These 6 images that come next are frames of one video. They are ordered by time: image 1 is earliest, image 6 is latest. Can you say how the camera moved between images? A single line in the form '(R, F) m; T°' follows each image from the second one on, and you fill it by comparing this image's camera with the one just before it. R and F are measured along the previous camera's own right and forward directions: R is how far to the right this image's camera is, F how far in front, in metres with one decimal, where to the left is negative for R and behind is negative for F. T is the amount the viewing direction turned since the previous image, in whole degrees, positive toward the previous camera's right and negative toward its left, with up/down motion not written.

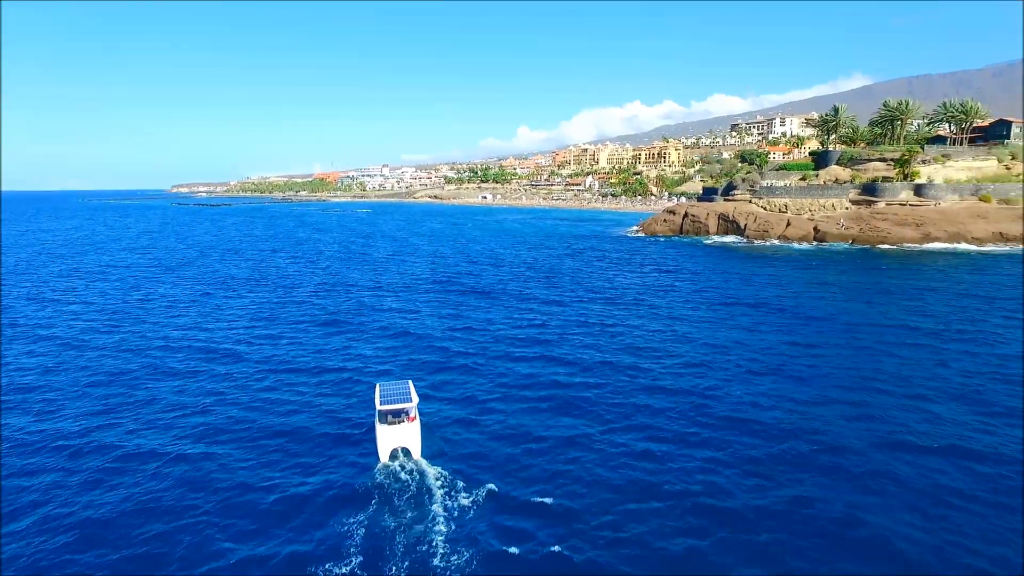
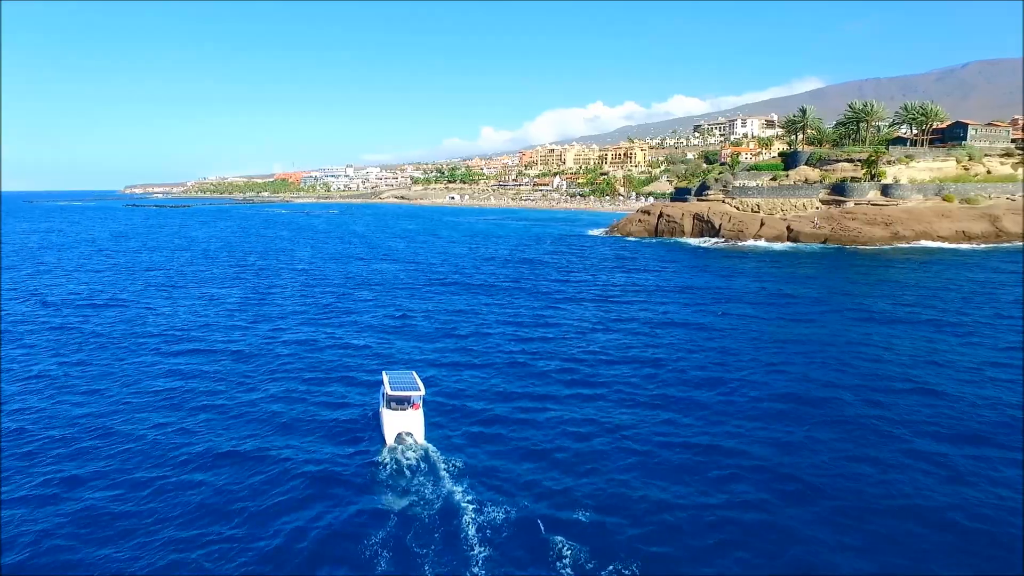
(-0.5, +0.7) m; +3°
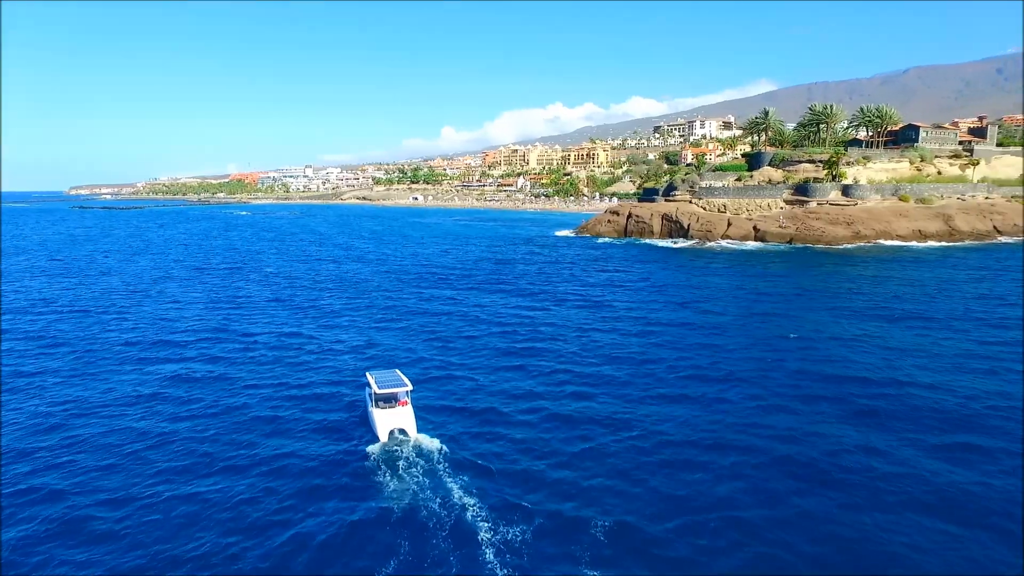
(-0.4, +0.5) m; +4°
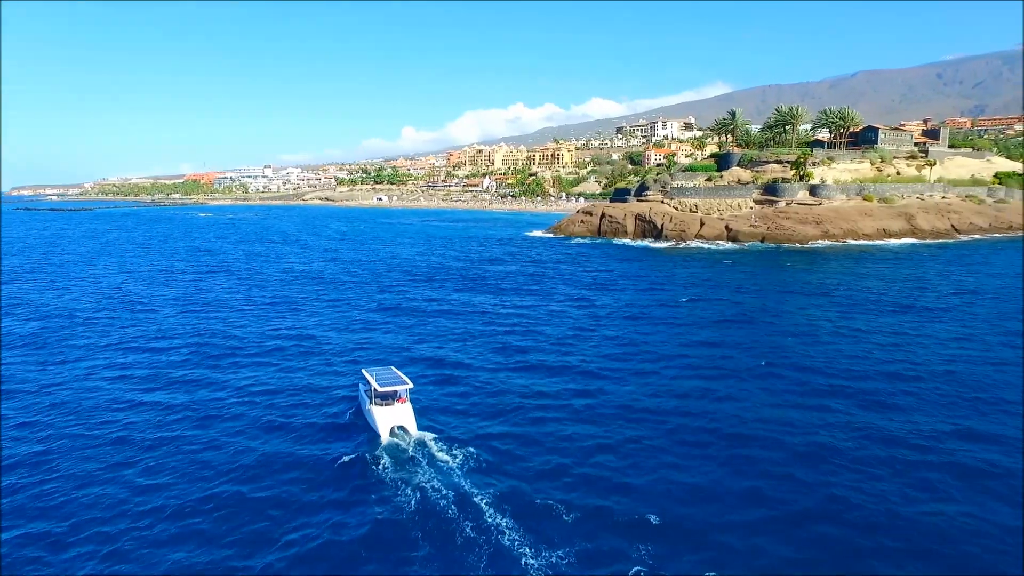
(-0.6, +0.6) m; +3°
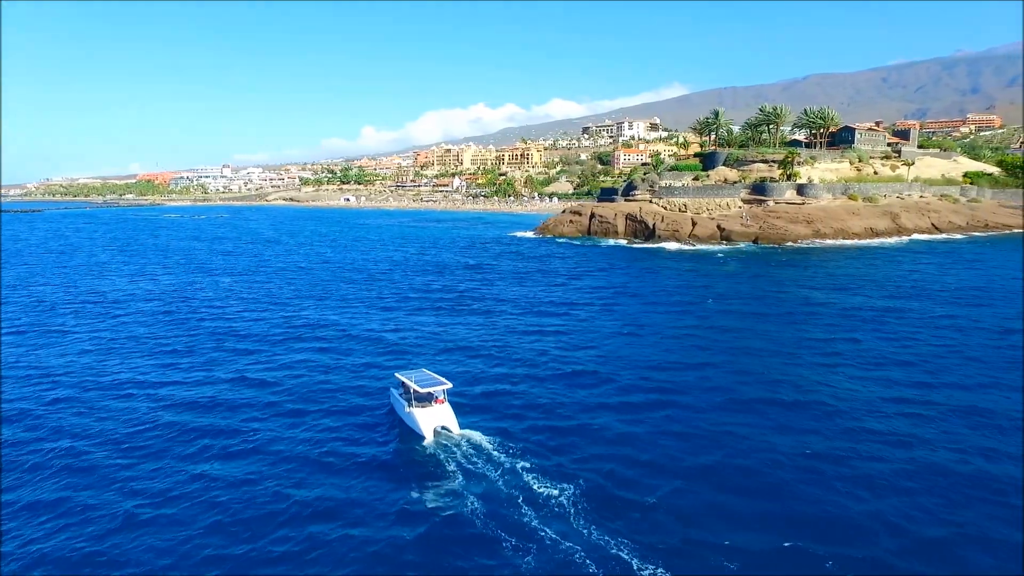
(-1.4, +1.0) m; +3°
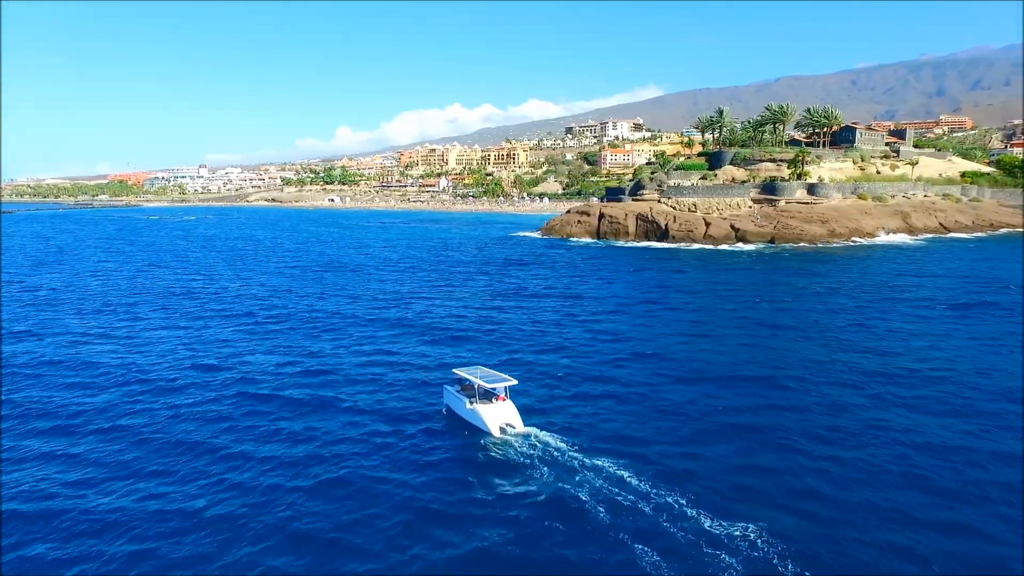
(-1.7, +0.8) m; +2°
